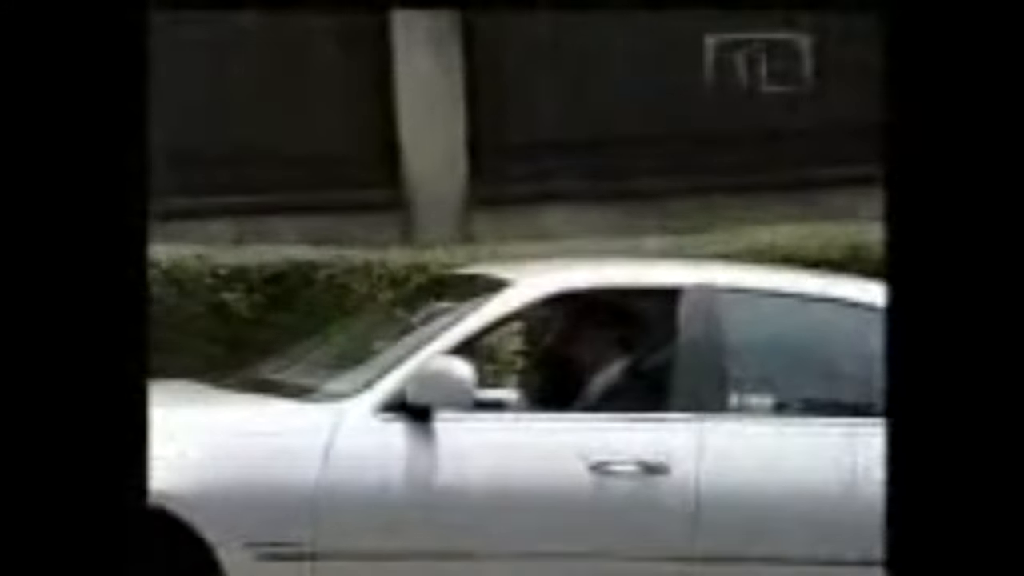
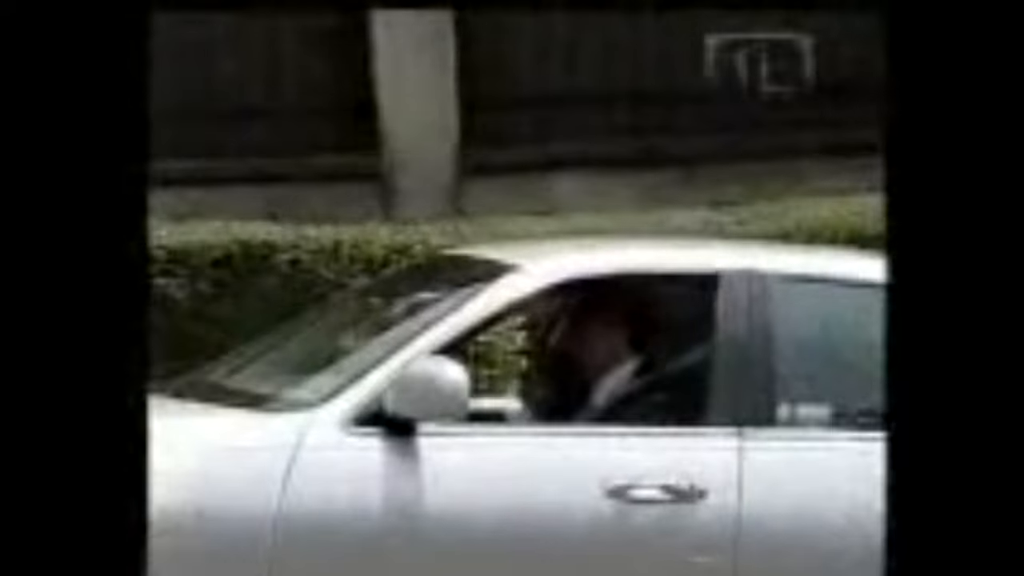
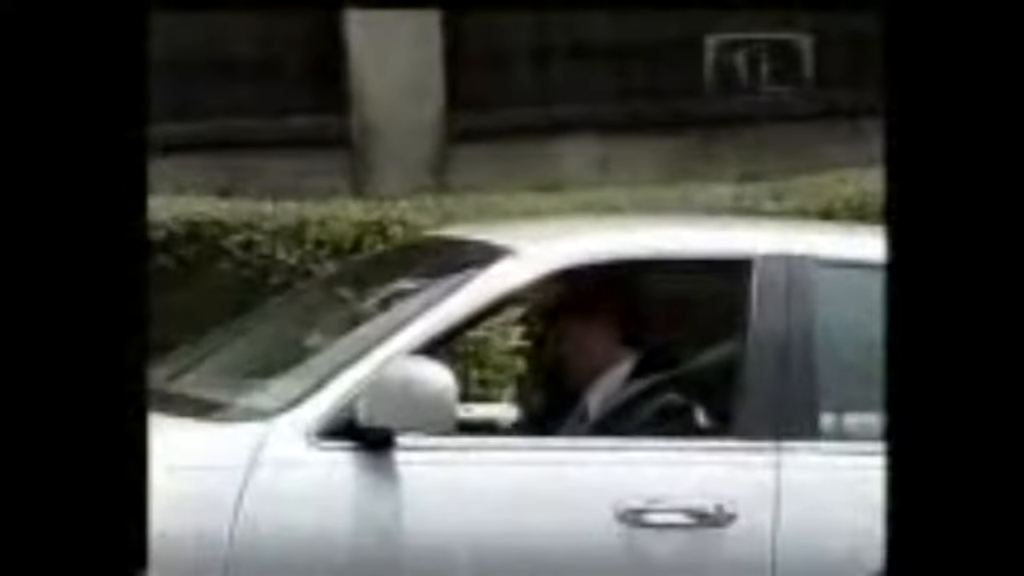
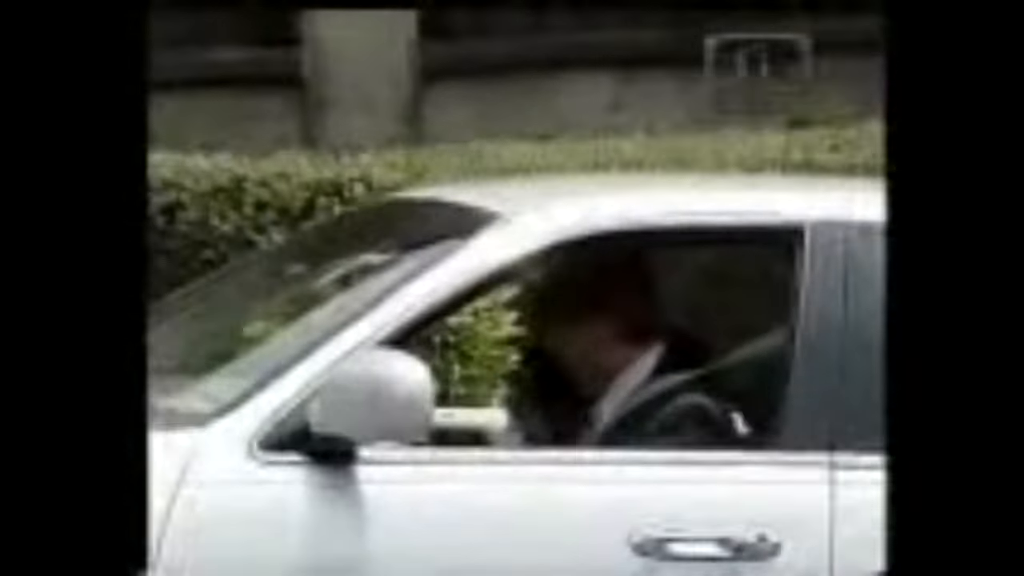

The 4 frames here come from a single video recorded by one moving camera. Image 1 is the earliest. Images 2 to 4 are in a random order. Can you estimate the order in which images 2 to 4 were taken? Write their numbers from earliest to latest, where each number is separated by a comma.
2, 3, 4
